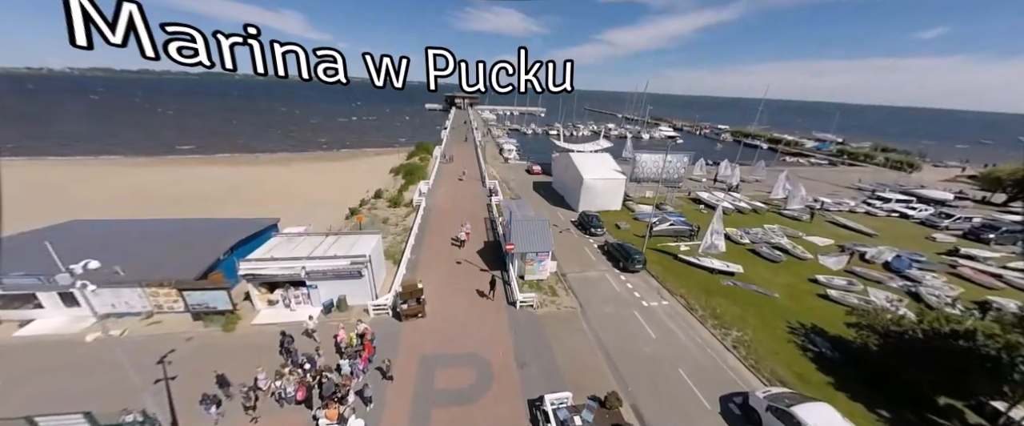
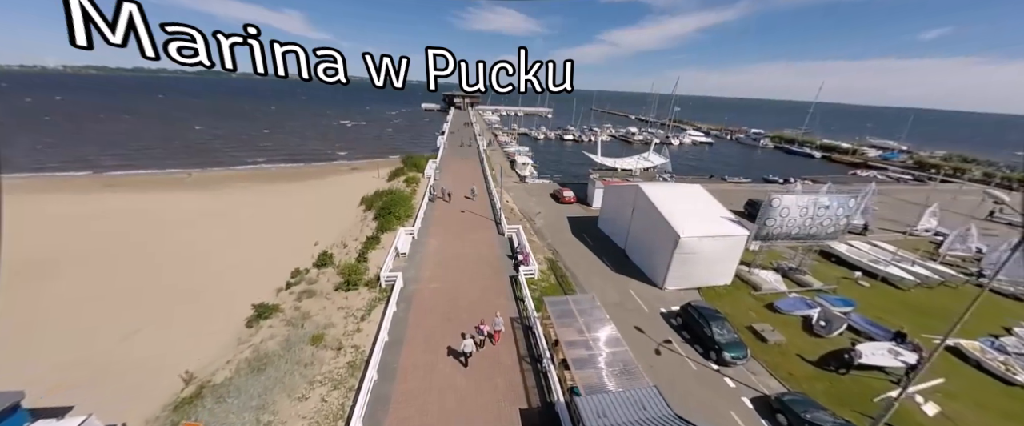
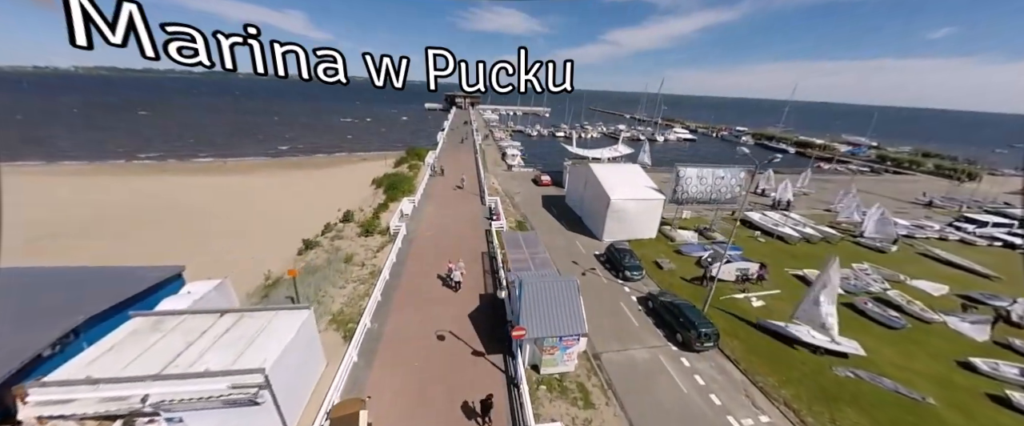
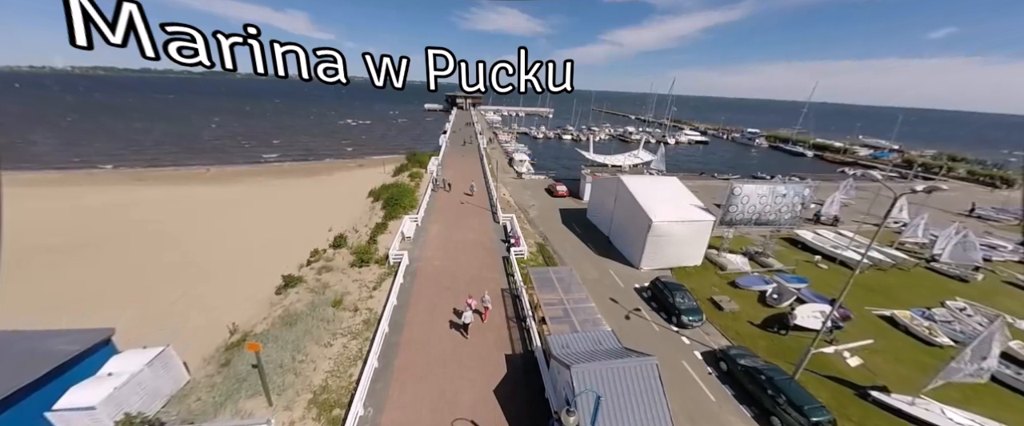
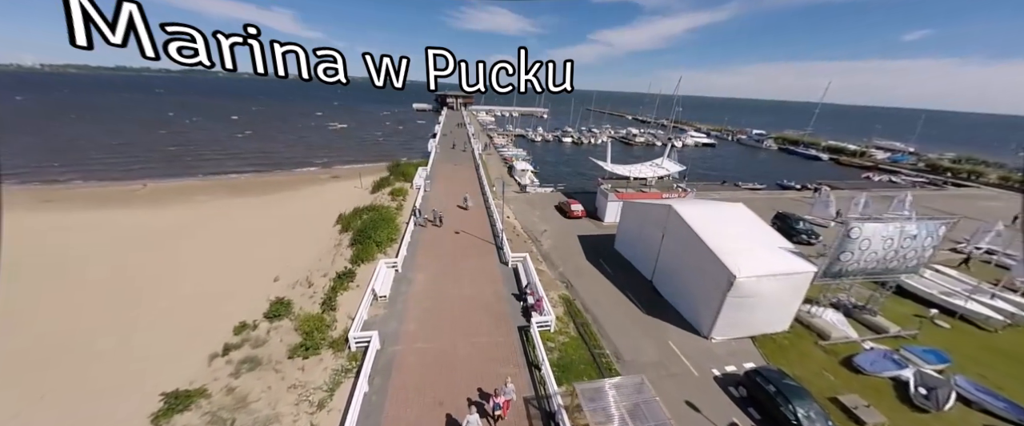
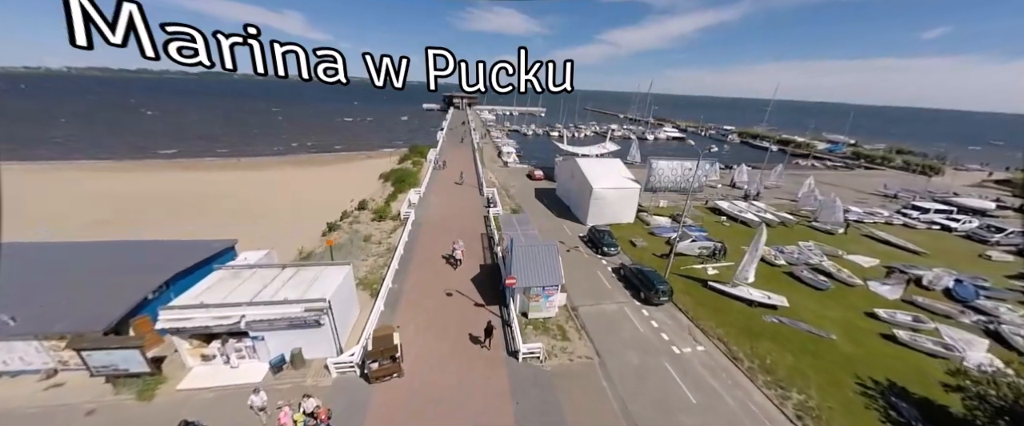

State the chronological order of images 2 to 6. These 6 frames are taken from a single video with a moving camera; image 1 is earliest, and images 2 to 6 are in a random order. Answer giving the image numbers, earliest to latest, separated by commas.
6, 3, 4, 2, 5
